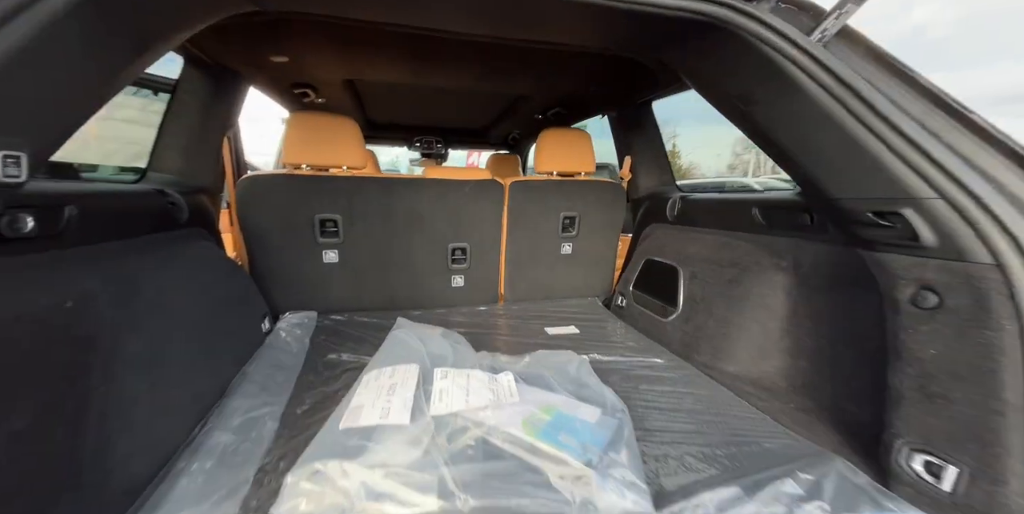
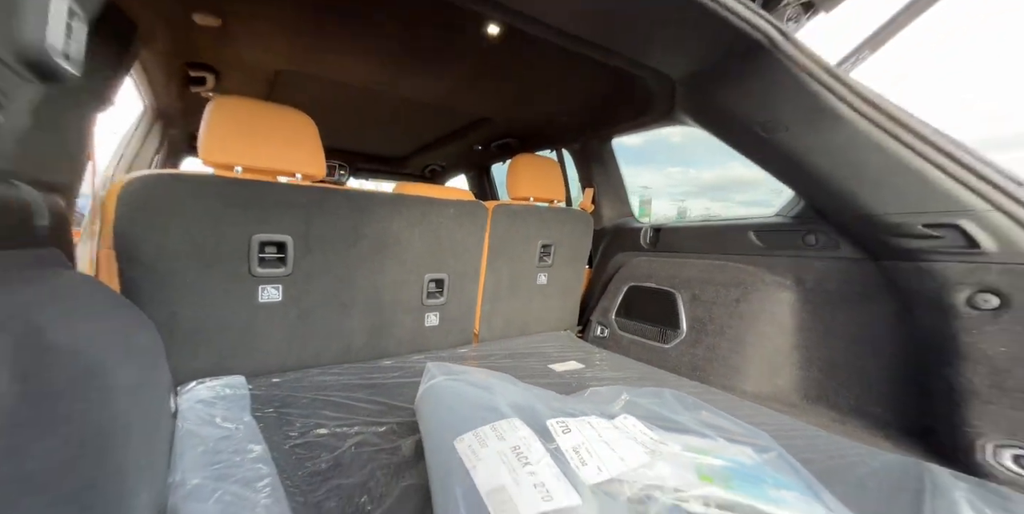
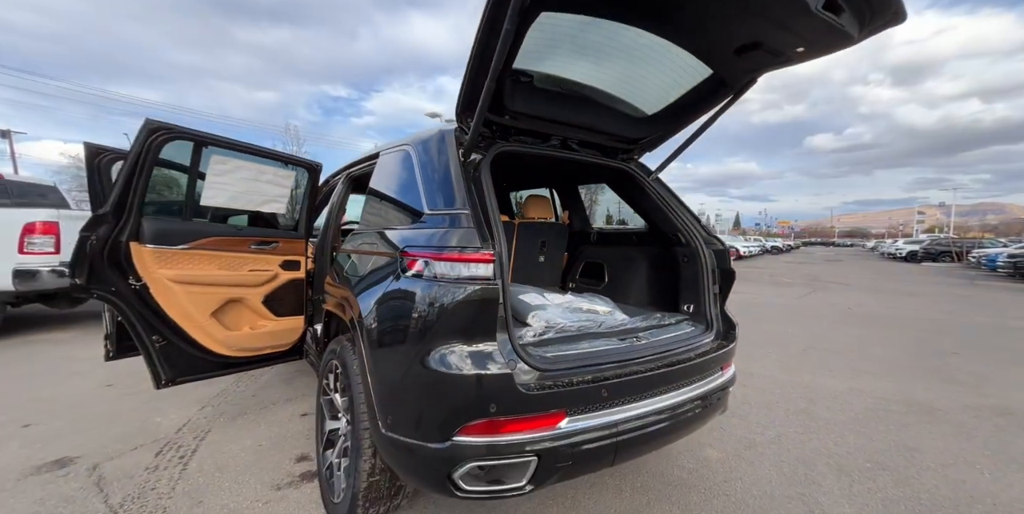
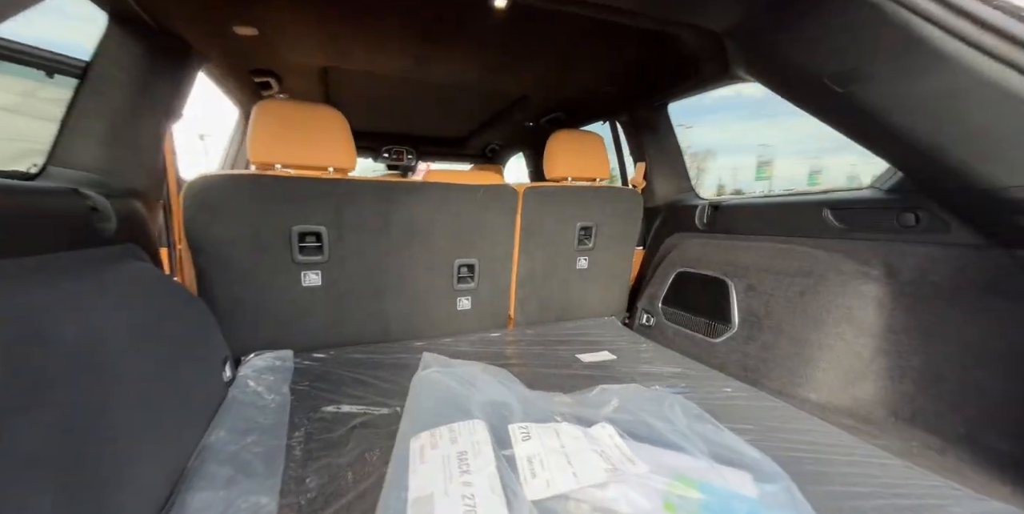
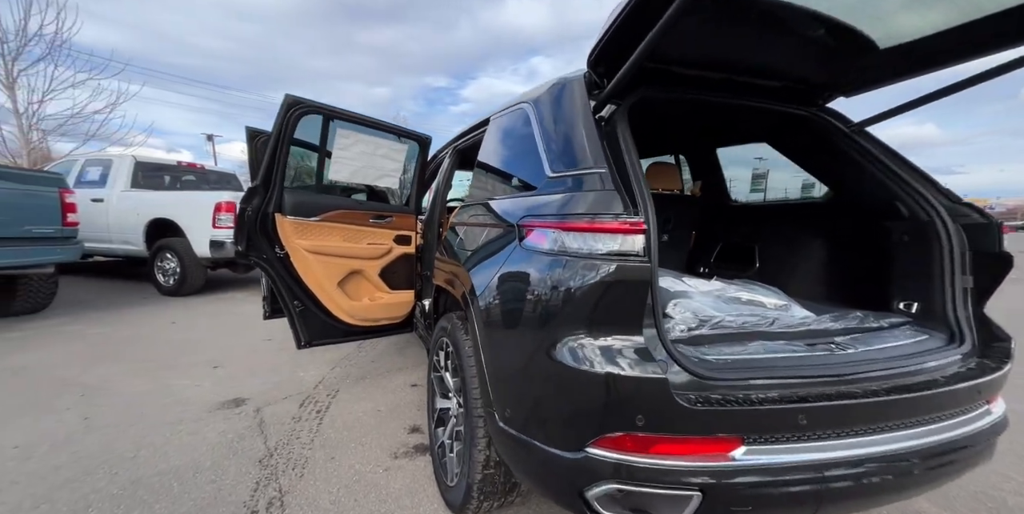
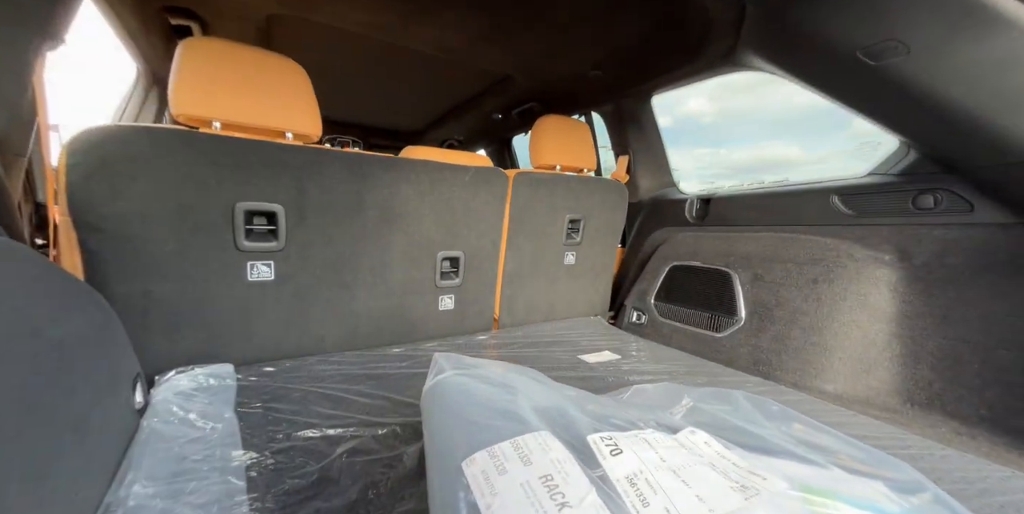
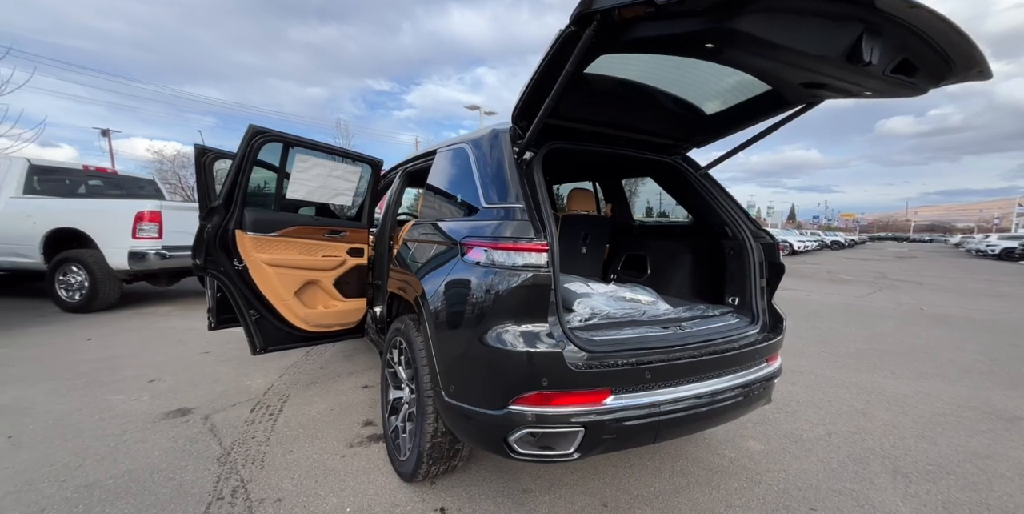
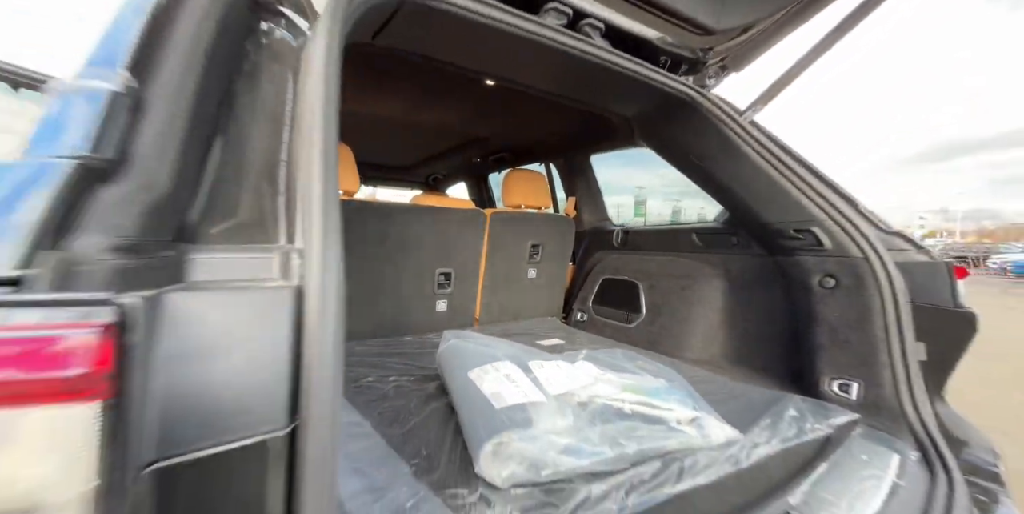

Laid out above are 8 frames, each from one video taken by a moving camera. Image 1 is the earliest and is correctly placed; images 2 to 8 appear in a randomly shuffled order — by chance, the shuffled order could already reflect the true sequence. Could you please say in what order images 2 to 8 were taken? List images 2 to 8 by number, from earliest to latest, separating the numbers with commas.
4, 6, 2, 8, 3, 7, 5
